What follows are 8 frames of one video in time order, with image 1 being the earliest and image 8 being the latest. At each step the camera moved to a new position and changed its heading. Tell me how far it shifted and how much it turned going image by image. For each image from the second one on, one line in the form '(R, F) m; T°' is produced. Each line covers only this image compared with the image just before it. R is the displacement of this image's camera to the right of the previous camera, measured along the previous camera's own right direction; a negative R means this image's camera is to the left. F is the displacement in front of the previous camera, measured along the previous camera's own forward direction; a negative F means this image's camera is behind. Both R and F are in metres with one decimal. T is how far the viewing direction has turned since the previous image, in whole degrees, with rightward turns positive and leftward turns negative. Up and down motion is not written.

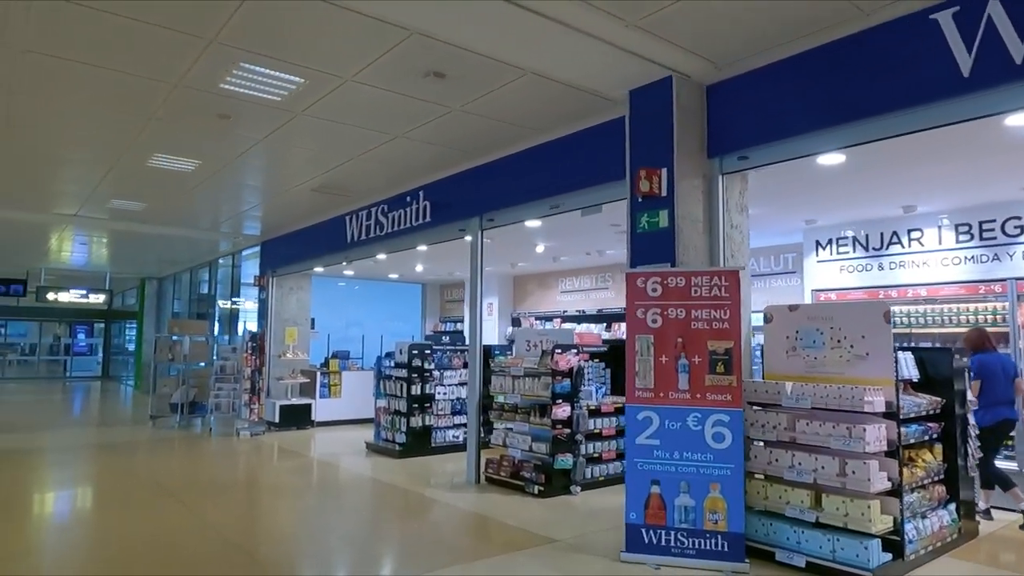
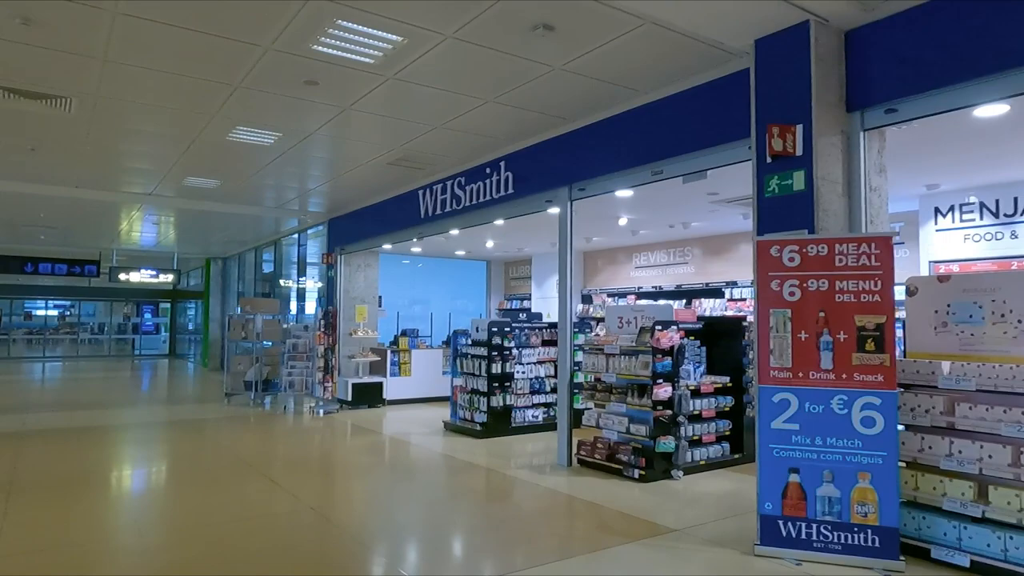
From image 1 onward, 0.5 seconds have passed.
(-0.4, +0.3) m; -4°
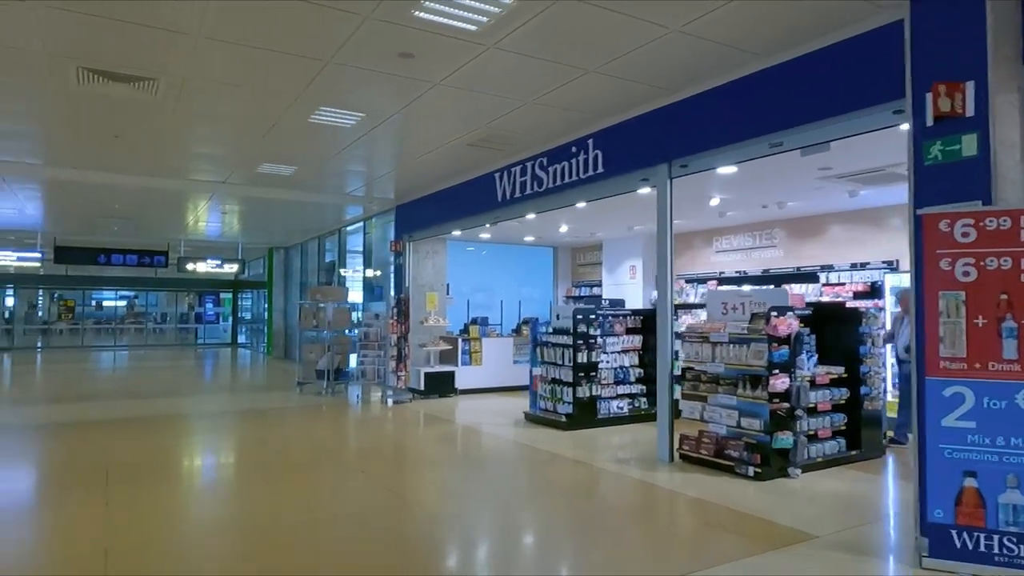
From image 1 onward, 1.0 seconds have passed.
(-0.4, +0.3) m; -4°
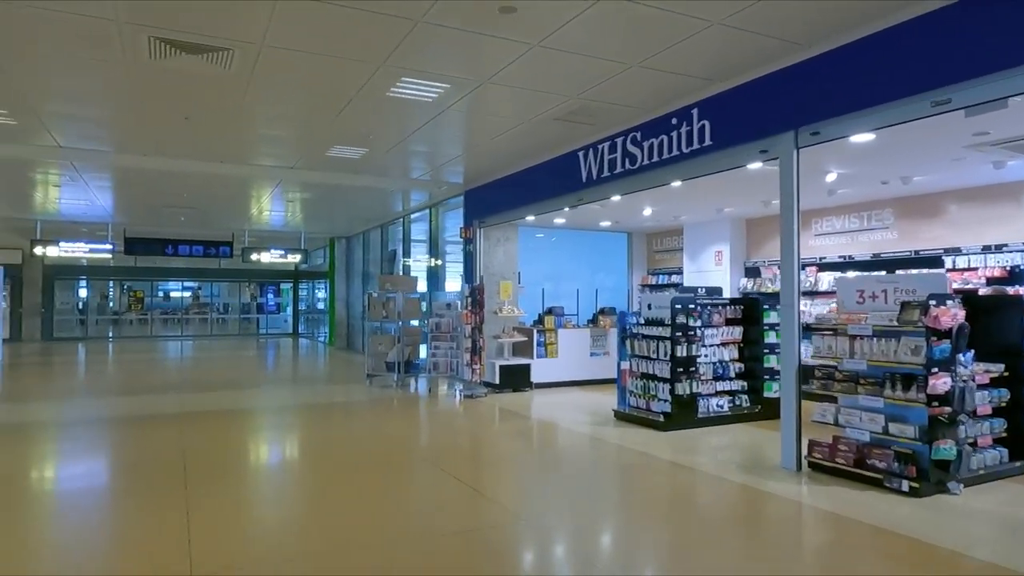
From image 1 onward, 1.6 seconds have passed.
(-0.4, +0.5) m; -4°
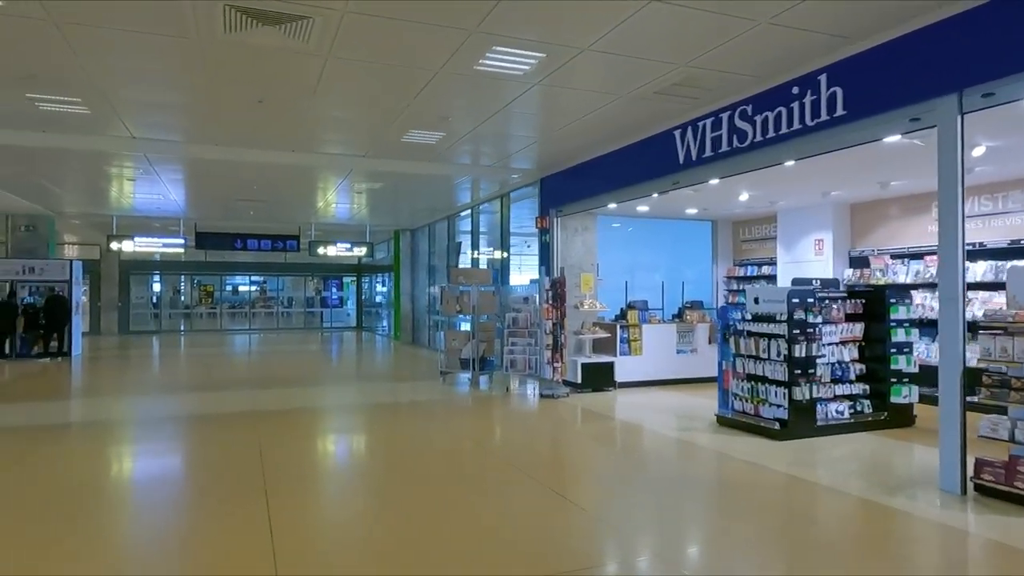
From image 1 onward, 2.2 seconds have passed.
(-0.3, +0.5) m; -5°
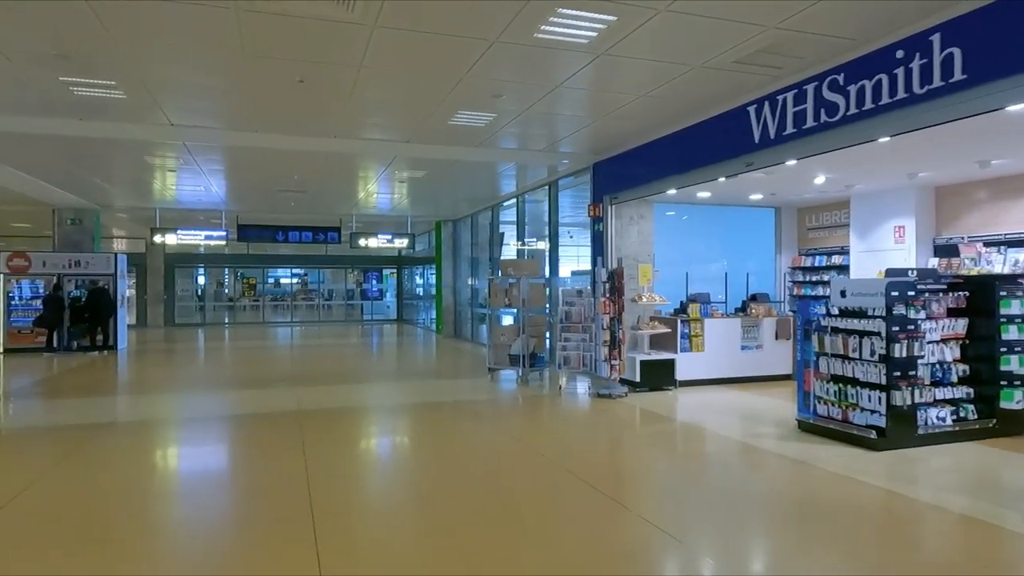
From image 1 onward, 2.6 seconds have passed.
(-0.2, +0.4) m; -3°
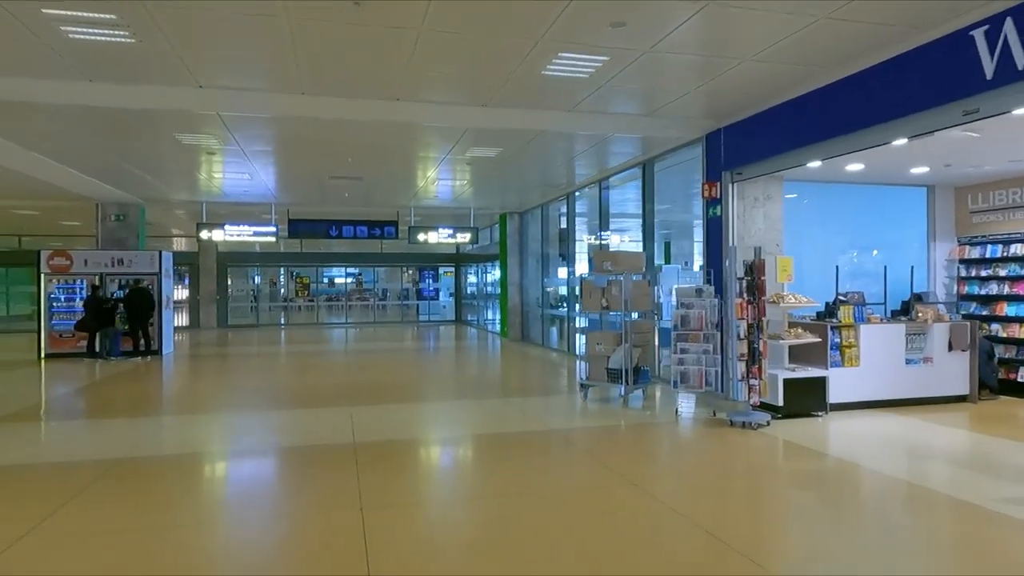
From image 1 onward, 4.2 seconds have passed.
(-0.5, +1.4) m; -4°
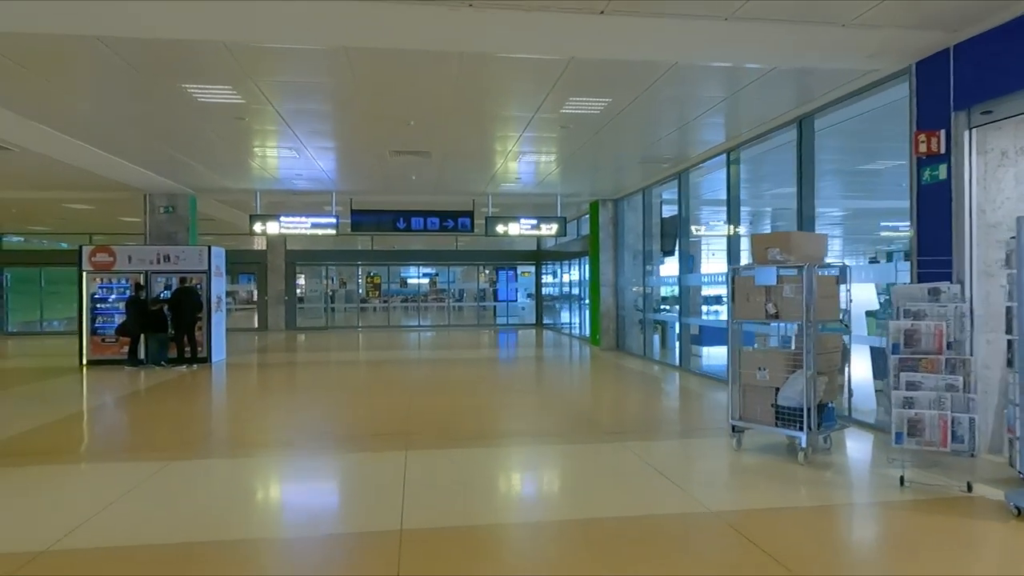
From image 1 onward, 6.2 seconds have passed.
(-0.3, +1.9) m; -7°
